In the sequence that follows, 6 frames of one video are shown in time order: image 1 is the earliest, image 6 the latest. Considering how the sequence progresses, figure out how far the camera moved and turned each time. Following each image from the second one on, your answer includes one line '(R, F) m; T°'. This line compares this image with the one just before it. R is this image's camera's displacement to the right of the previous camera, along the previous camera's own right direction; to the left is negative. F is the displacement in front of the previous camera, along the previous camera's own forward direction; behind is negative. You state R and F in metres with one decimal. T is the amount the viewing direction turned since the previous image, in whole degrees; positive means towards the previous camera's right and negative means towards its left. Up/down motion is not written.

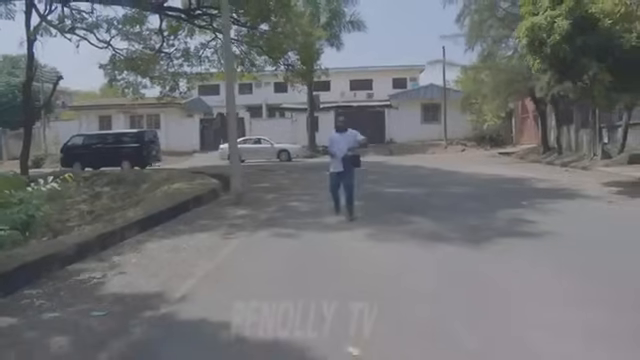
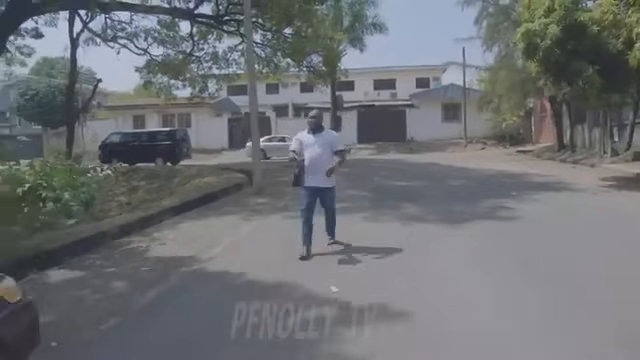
(+0.3, -1.9) m; -2°
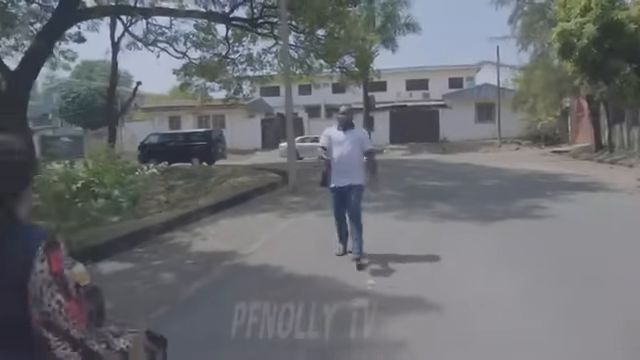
(0.0, -0.4) m; -2°
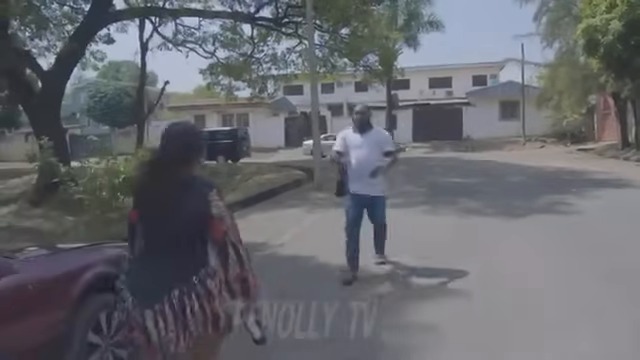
(-0.1, -0.3) m; -1°
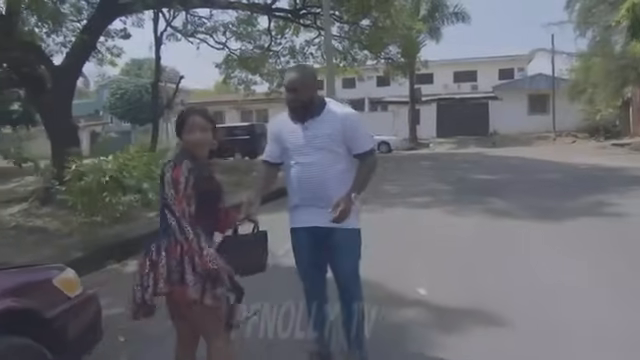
(+0.1, +1.5) m; -1°
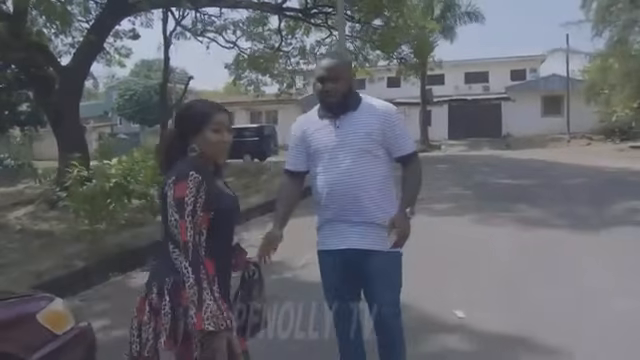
(-0.1, +0.6) m; -1°
